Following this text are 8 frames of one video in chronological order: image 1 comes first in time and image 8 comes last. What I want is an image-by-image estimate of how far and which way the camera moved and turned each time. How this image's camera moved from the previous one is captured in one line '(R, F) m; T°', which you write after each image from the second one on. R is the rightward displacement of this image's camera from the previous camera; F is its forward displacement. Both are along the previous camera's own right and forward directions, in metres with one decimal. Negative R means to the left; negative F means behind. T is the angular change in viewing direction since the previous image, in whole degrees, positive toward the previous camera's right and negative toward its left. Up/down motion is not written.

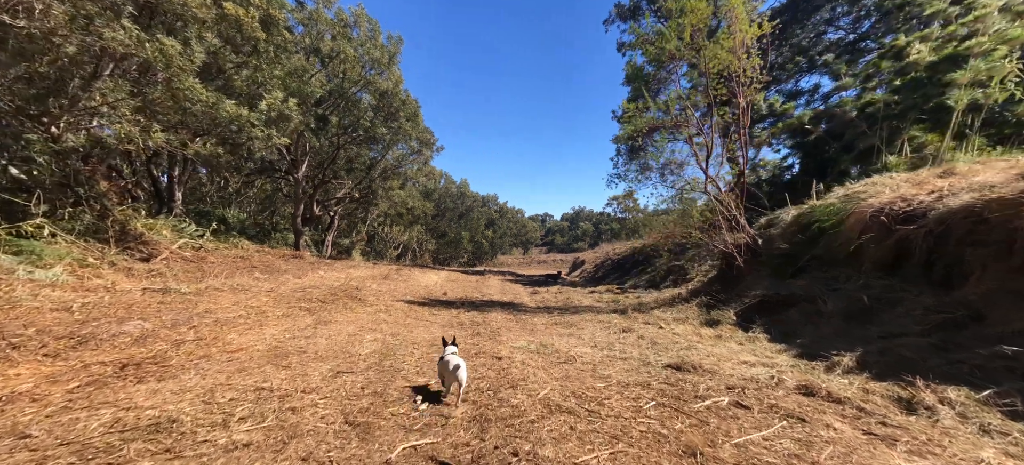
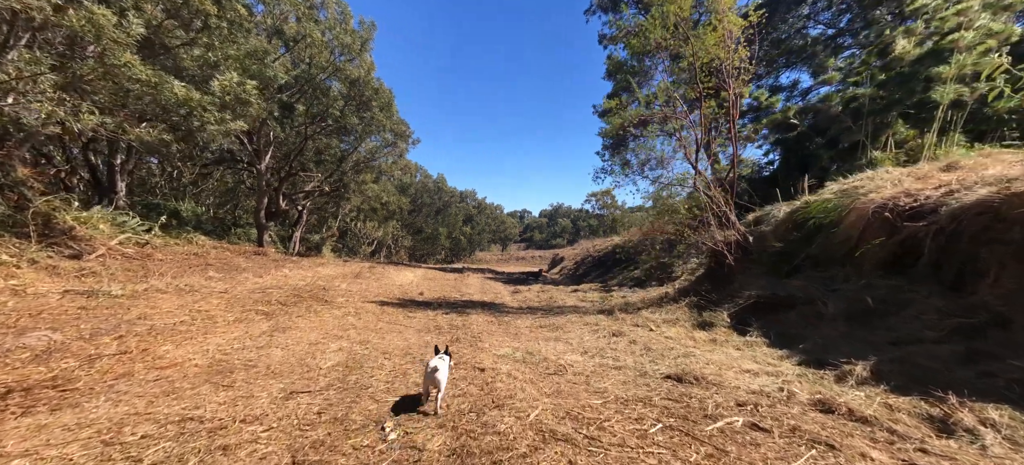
(-0.1, +0.5) m; +3°
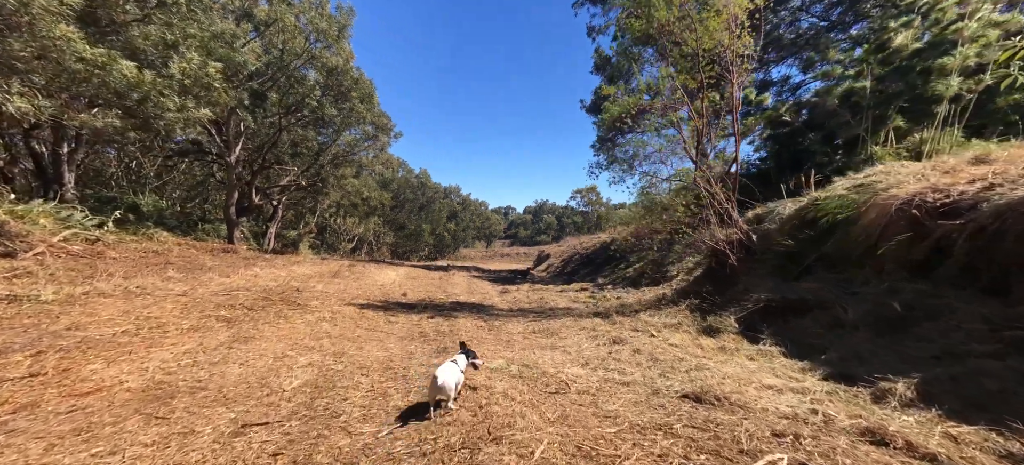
(-0.1, +0.6) m; +2°
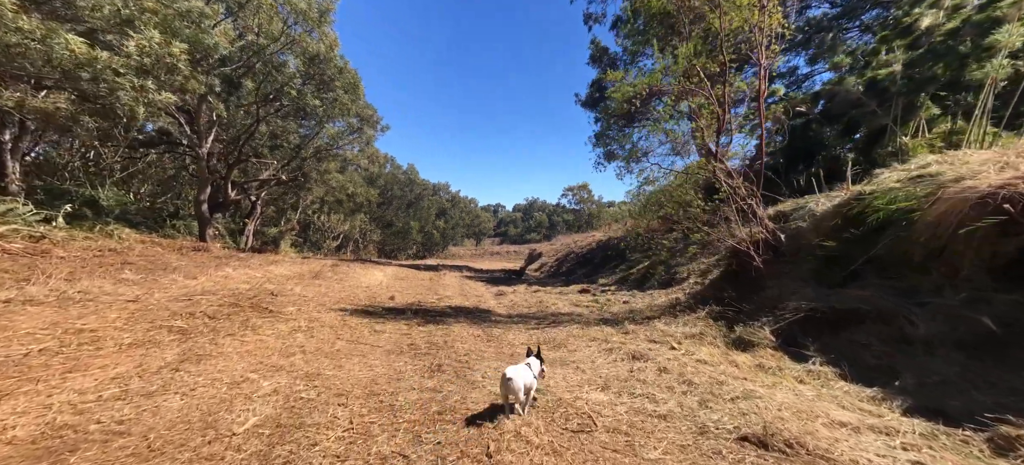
(-0.2, +0.8) m; +2°
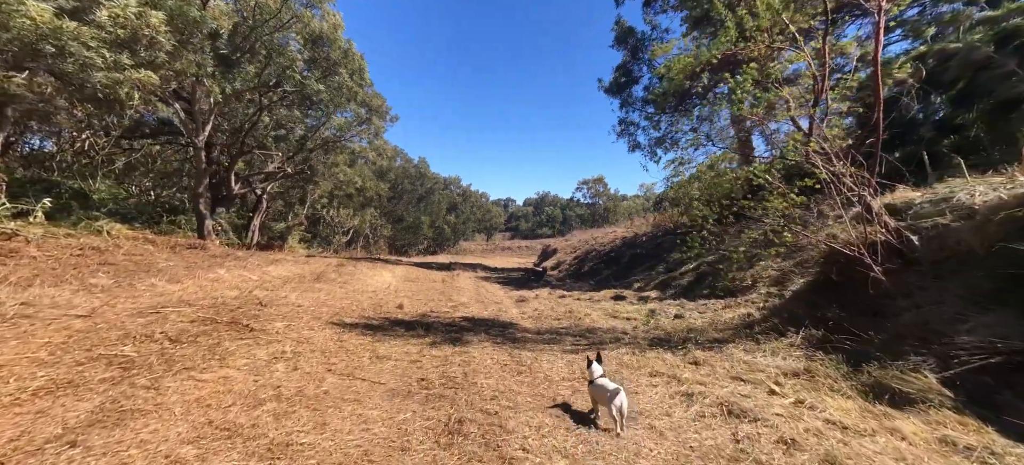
(-0.3, +1.4) m; -2°
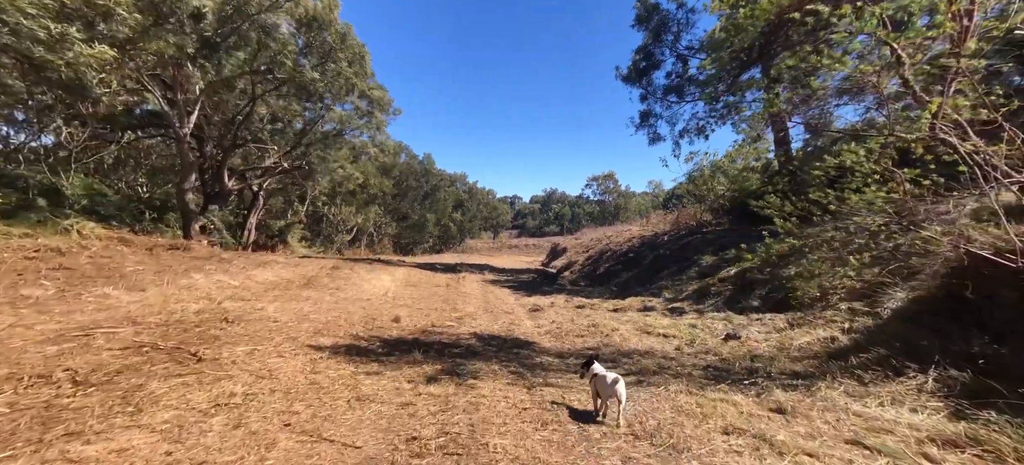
(-0.1, +1.4) m; -1°
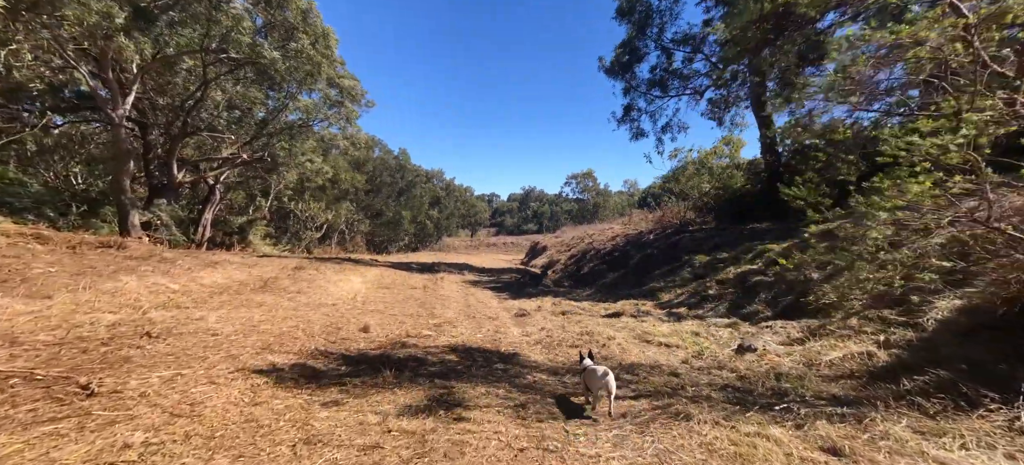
(-0.1, +0.9) m; +3°
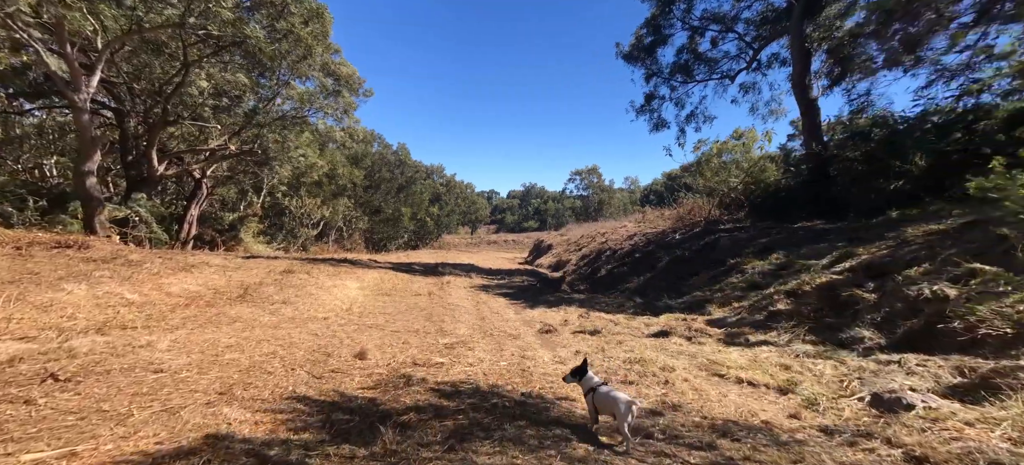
(-0.5, +1.6) m; 0°
